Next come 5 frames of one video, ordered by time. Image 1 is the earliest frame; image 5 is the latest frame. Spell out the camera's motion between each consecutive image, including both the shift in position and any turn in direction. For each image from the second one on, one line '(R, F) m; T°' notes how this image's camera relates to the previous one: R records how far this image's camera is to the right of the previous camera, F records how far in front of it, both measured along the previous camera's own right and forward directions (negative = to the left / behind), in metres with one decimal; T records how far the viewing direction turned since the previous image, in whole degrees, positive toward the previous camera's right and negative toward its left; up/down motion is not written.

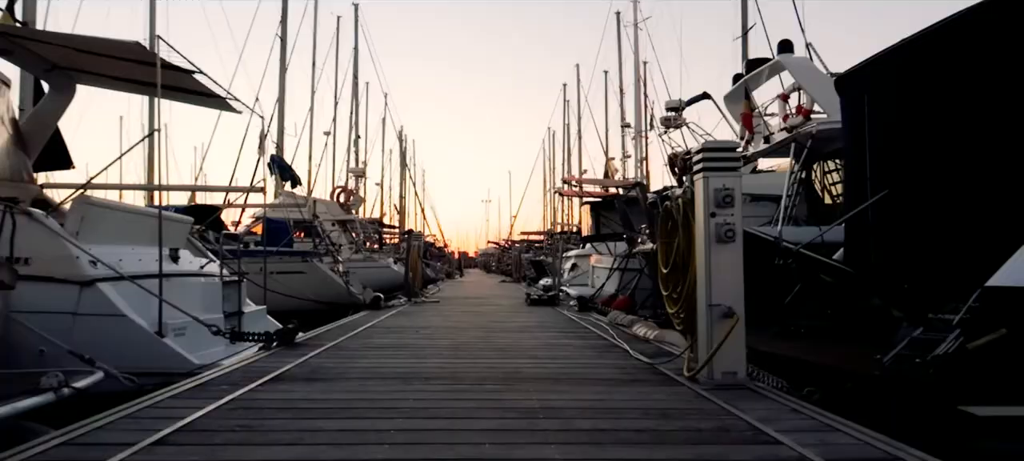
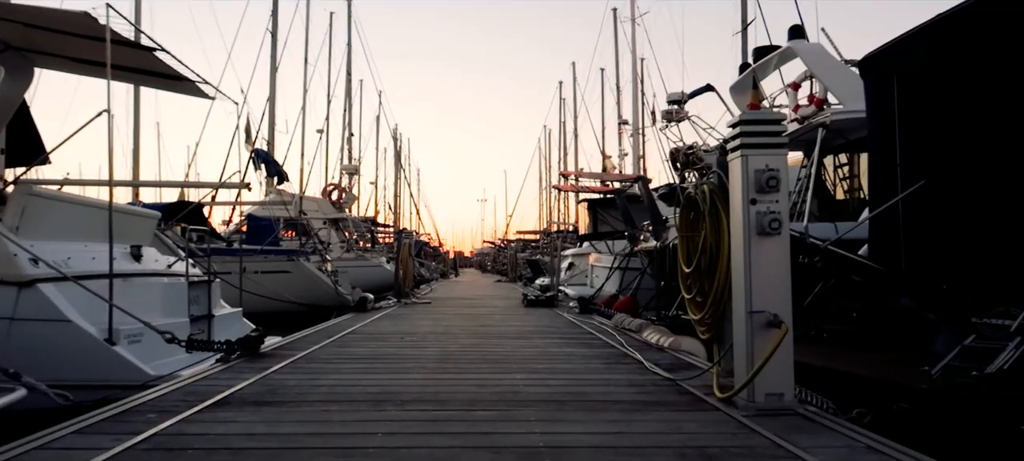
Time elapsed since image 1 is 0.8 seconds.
(0.0, +0.6) m; 0°
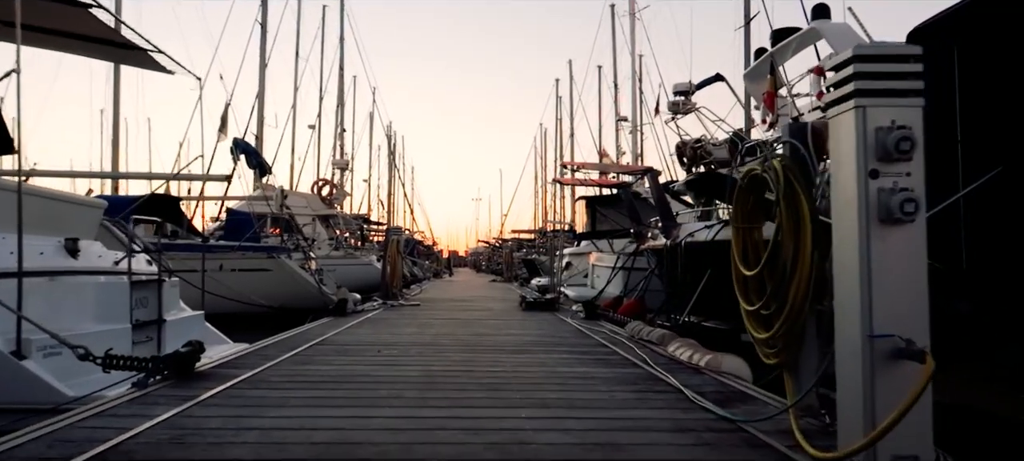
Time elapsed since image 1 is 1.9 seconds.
(0.0, +0.9) m; 0°
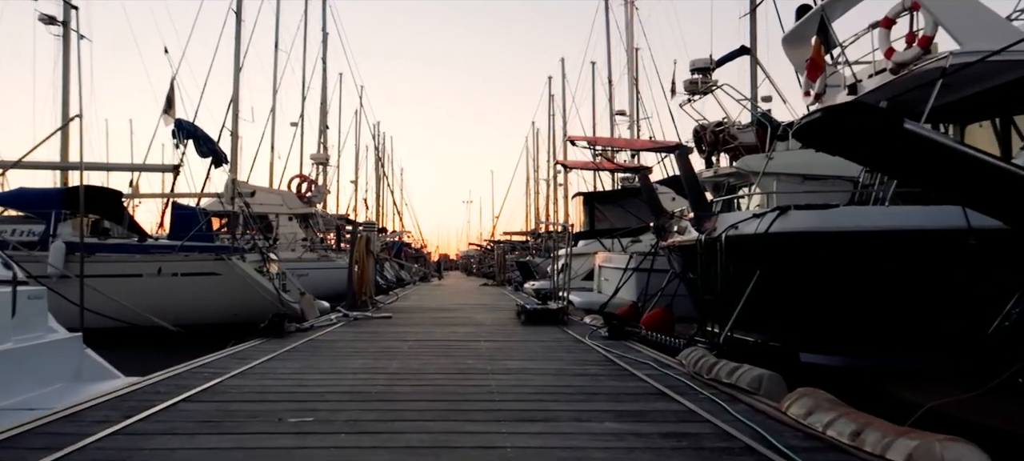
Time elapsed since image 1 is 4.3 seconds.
(0.0, +2.0) m; +1°
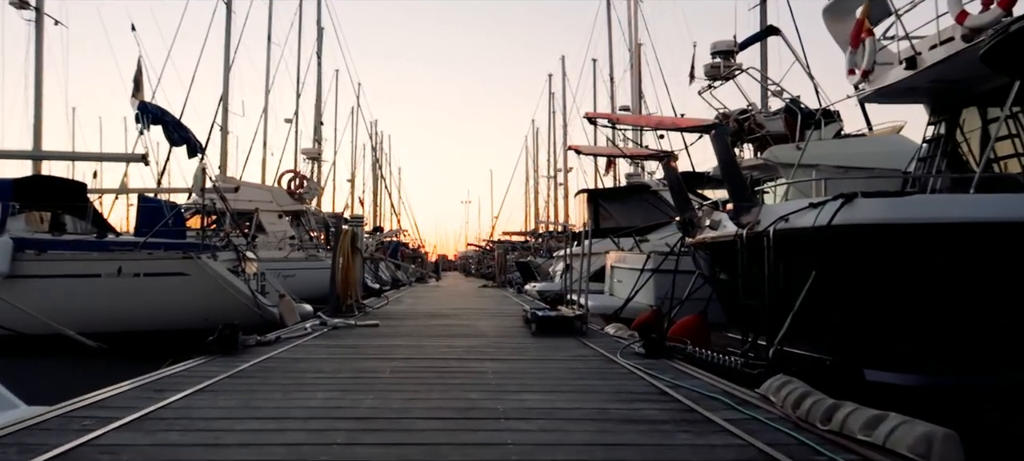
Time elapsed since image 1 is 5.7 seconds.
(-0.1, +1.2) m; 0°
